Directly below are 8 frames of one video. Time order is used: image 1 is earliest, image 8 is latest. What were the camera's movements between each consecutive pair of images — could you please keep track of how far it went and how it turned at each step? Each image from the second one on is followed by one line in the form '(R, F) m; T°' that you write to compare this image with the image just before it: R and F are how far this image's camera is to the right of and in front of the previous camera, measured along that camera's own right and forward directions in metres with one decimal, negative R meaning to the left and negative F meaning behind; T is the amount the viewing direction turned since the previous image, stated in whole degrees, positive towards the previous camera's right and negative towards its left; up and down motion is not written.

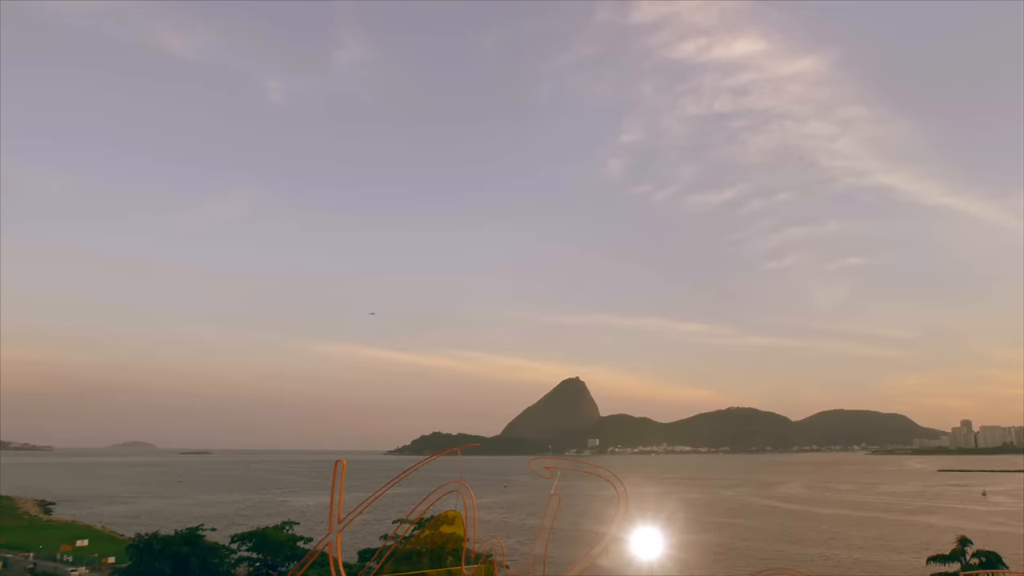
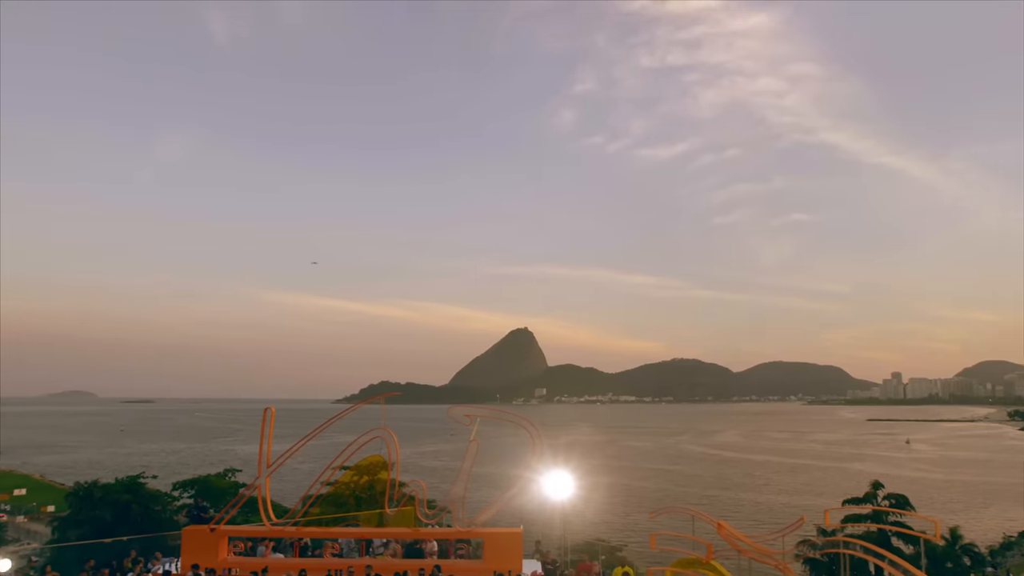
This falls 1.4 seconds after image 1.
(+0.5, -0.9) m; +4°
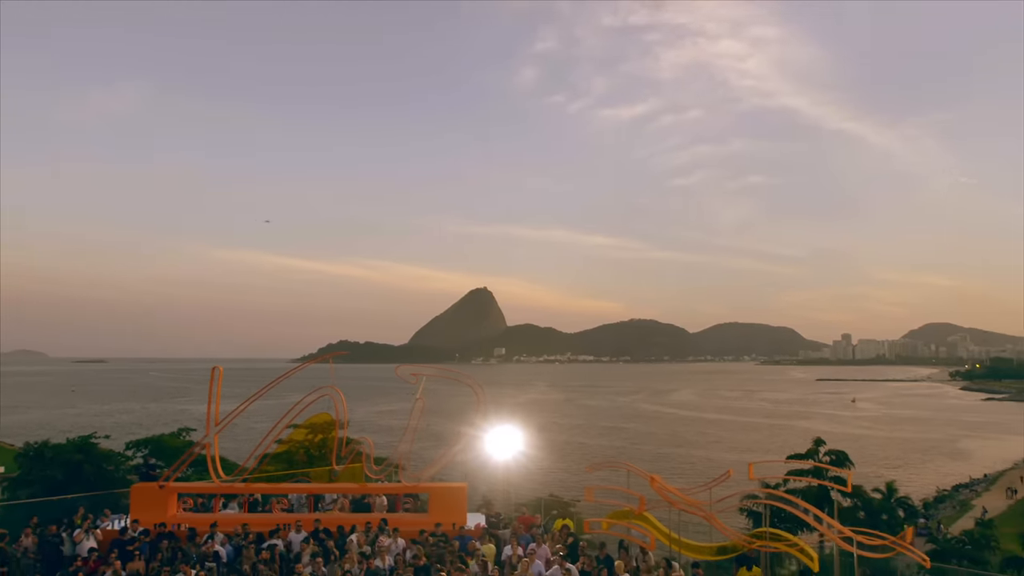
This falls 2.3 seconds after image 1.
(+0.3, -0.4) m; +3°
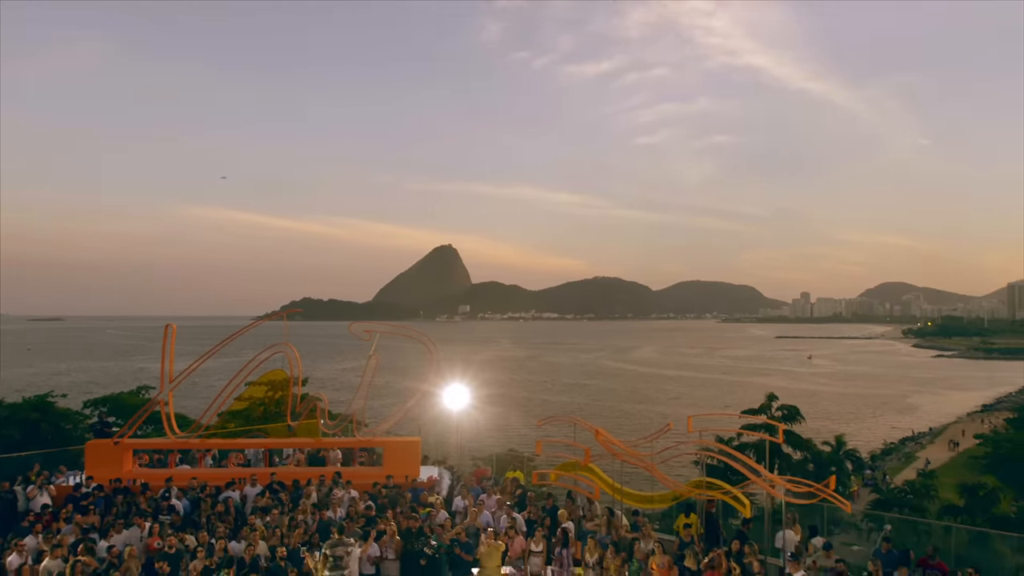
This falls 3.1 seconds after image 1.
(+0.3, -0.3) m; +2°
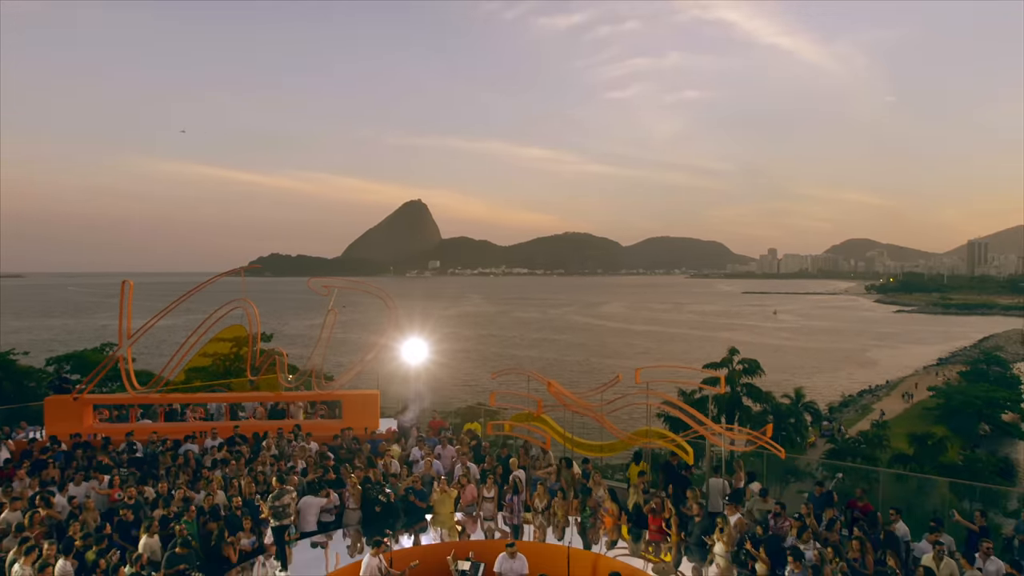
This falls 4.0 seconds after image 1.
(+0.3, -0.3) m; +2°
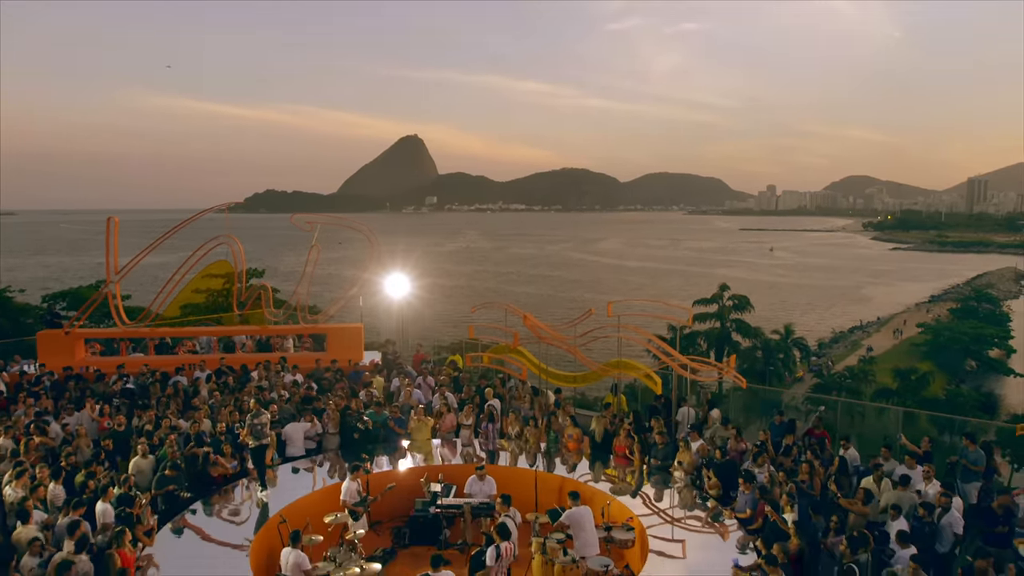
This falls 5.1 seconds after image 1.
(+0.4, -0.3) m; 0°
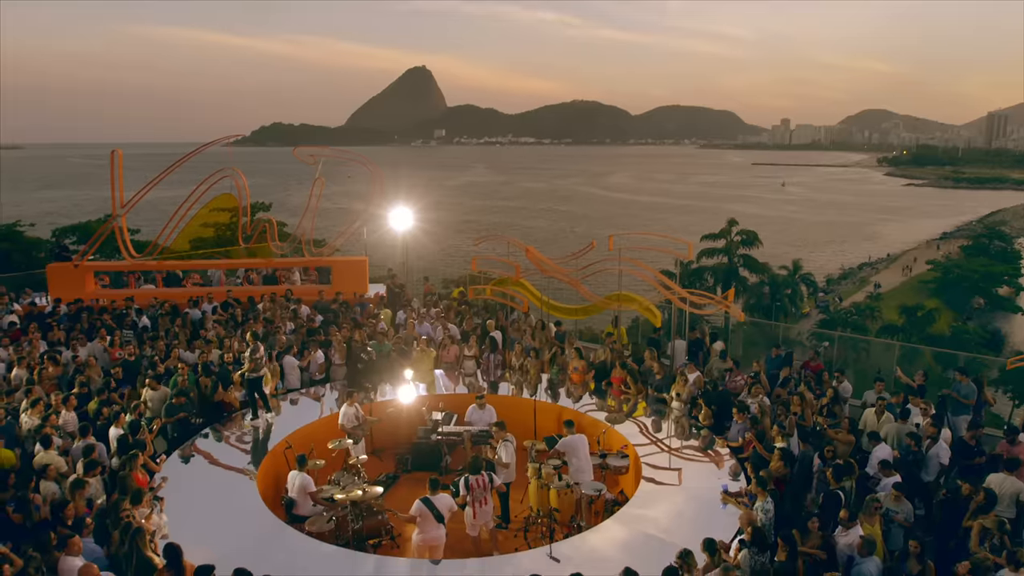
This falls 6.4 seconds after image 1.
(+0.1, -0.1) m; -1°
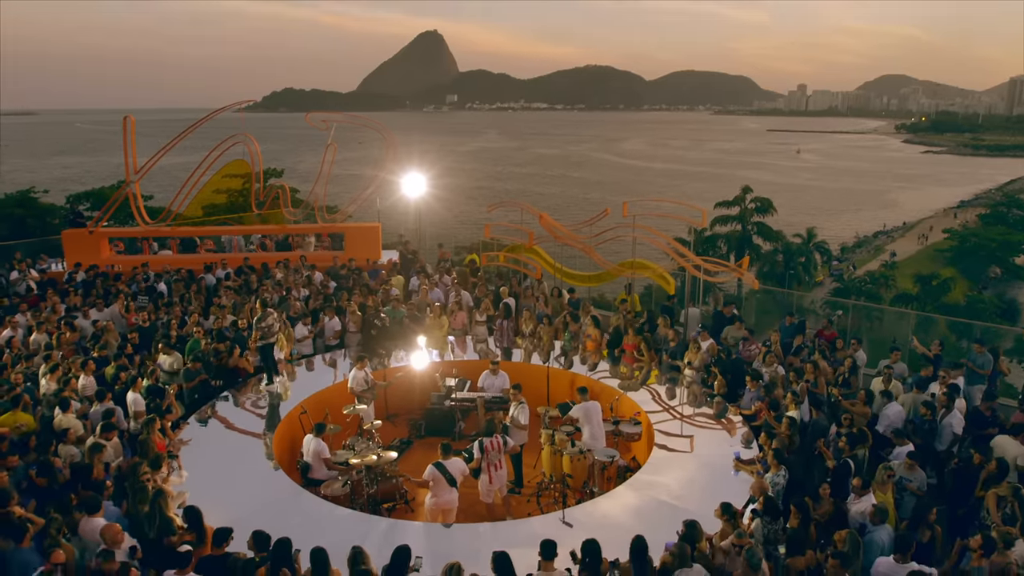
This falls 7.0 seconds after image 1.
(0.0, 0.0) m; -1°
